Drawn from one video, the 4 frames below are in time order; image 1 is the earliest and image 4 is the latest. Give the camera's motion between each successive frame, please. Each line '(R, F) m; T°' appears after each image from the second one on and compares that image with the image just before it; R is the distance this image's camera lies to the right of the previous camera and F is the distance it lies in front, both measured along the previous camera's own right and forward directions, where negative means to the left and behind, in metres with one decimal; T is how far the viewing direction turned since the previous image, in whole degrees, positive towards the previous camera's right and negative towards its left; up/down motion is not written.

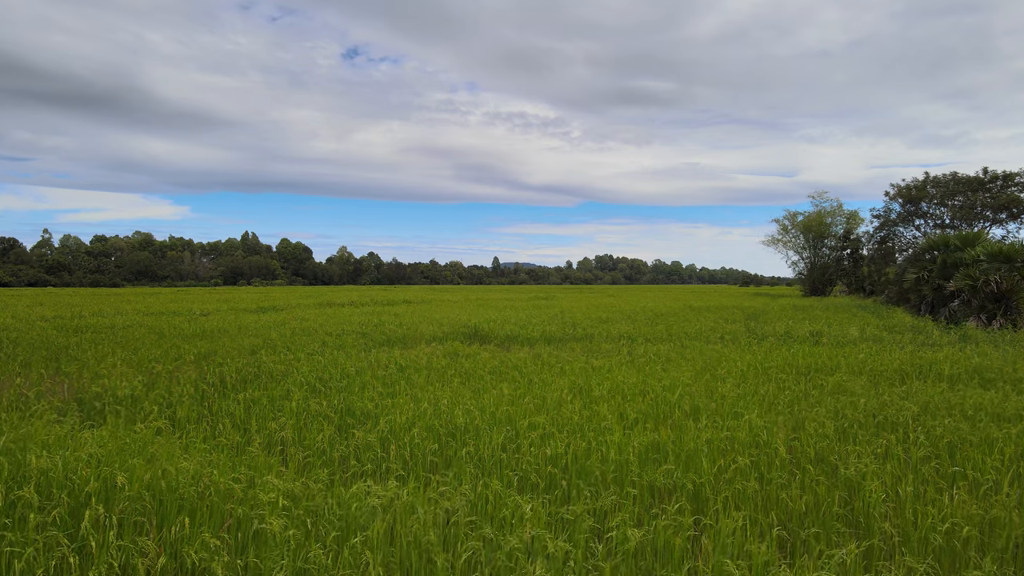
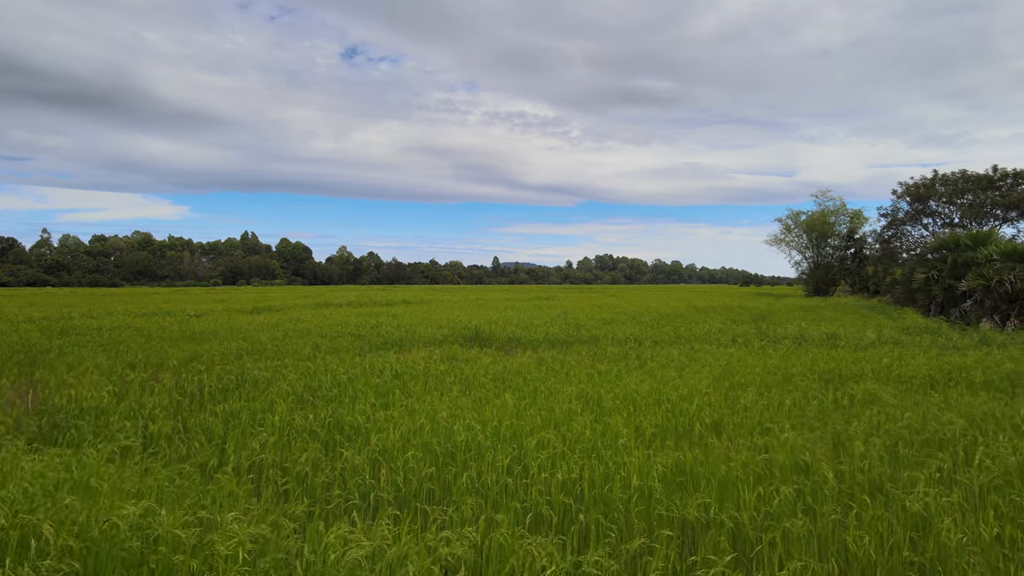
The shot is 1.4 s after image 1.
(-0.2, +0.5) m; 0°
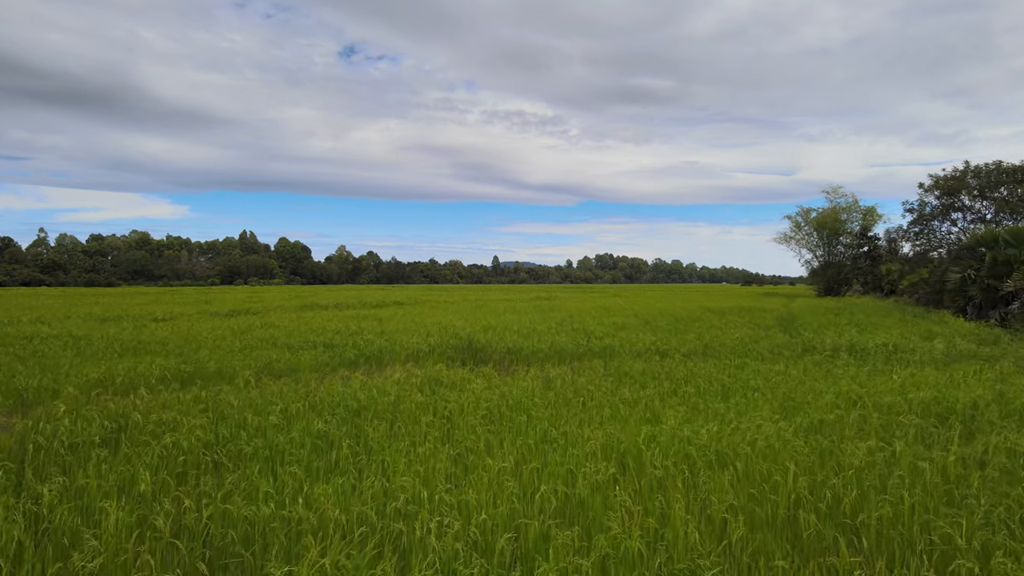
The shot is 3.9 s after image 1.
(0.0, +1.9) m; 0°
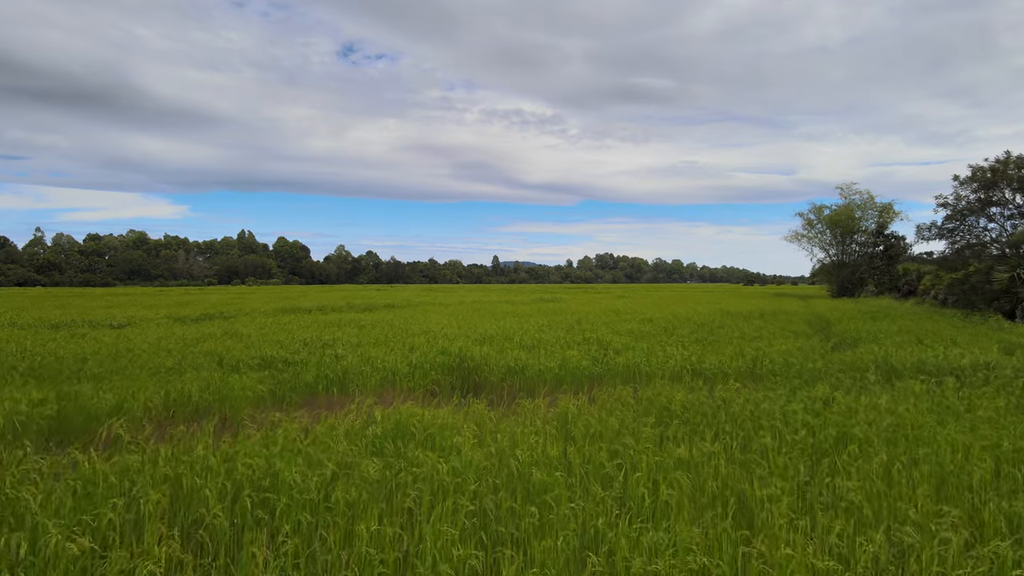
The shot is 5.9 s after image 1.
(-0.1, +2.1) m; 0°
